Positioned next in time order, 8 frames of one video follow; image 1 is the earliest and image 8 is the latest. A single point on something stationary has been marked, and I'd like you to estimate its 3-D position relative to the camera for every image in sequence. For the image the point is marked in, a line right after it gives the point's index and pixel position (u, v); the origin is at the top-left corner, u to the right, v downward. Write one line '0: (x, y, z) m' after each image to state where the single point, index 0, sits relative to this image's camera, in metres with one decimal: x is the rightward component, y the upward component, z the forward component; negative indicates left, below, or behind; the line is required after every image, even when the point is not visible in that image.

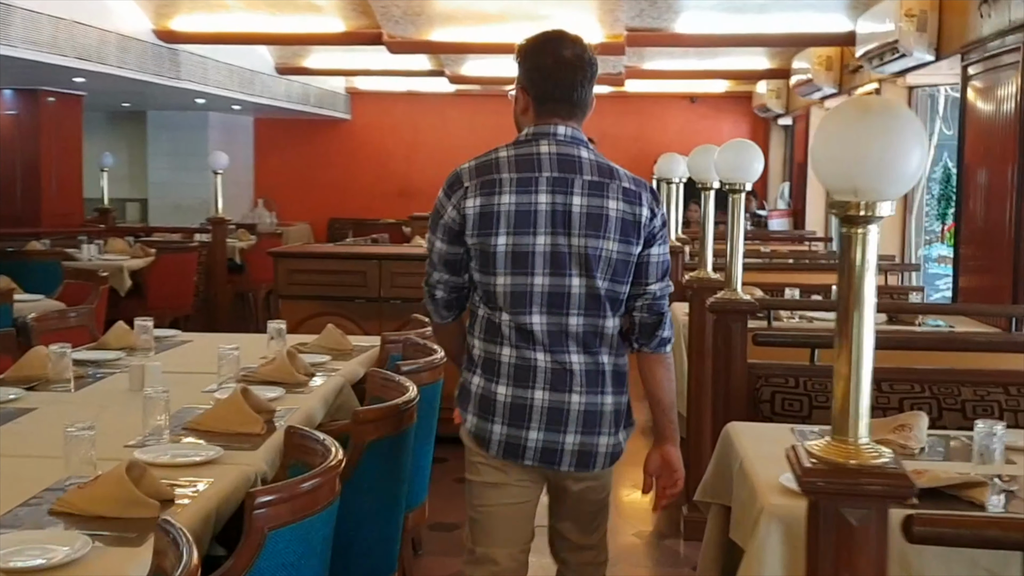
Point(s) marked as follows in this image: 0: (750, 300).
0: (+0.7, 0.0, +3.2) m
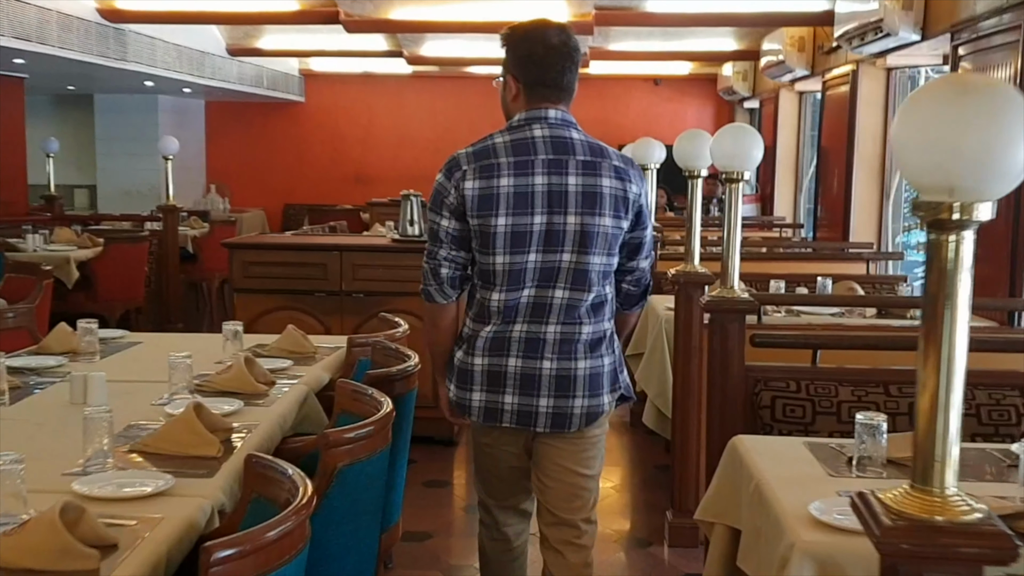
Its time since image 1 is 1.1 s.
0: (+0.6, 0.0, +3.0) m
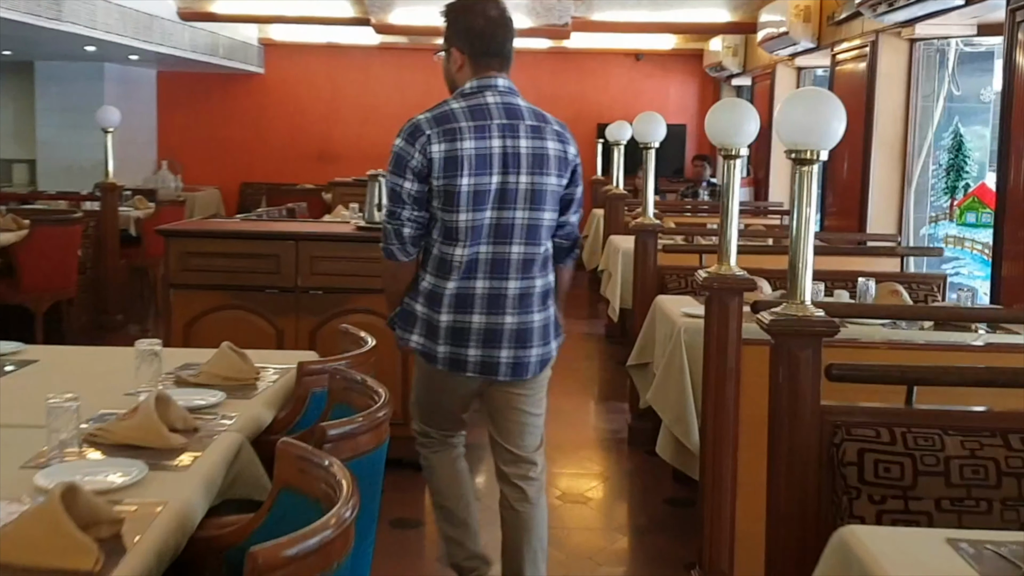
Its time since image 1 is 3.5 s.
0: (+0.6, -0.1, +2.3) m
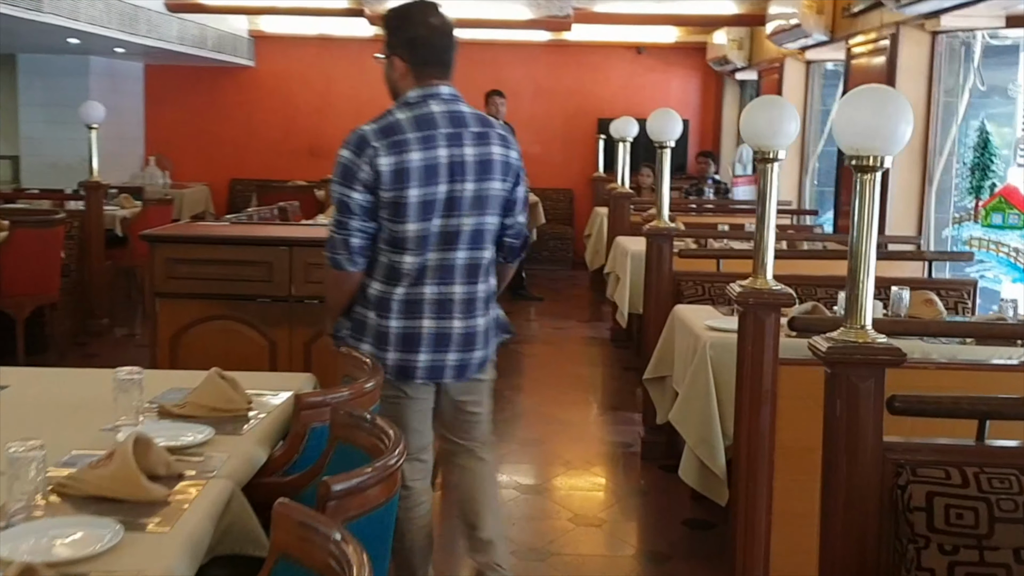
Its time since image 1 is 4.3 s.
0: (+0.7, -0.1, +2.0) m
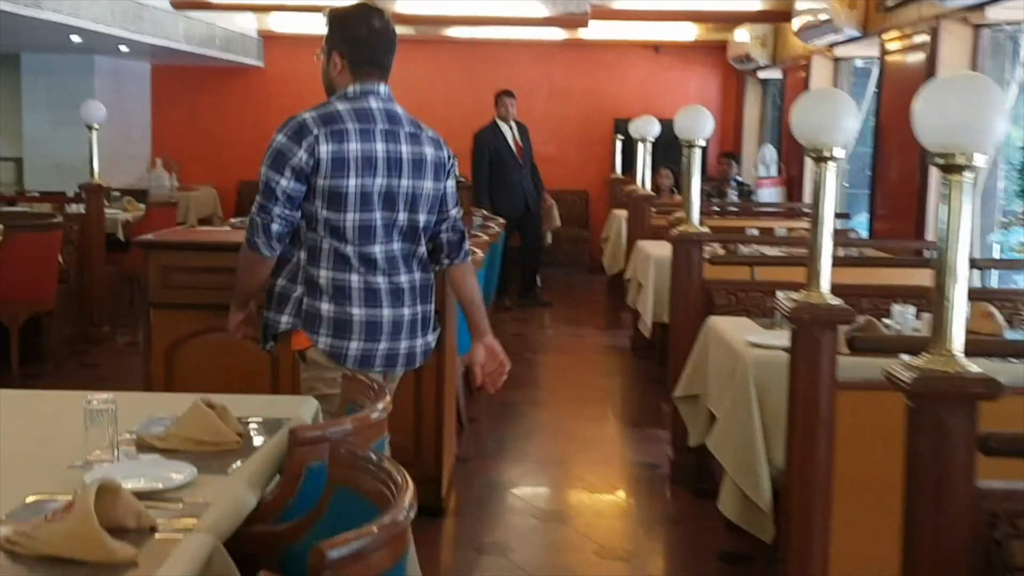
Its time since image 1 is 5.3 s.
0: (+0.7, -0.1, +1.8) m
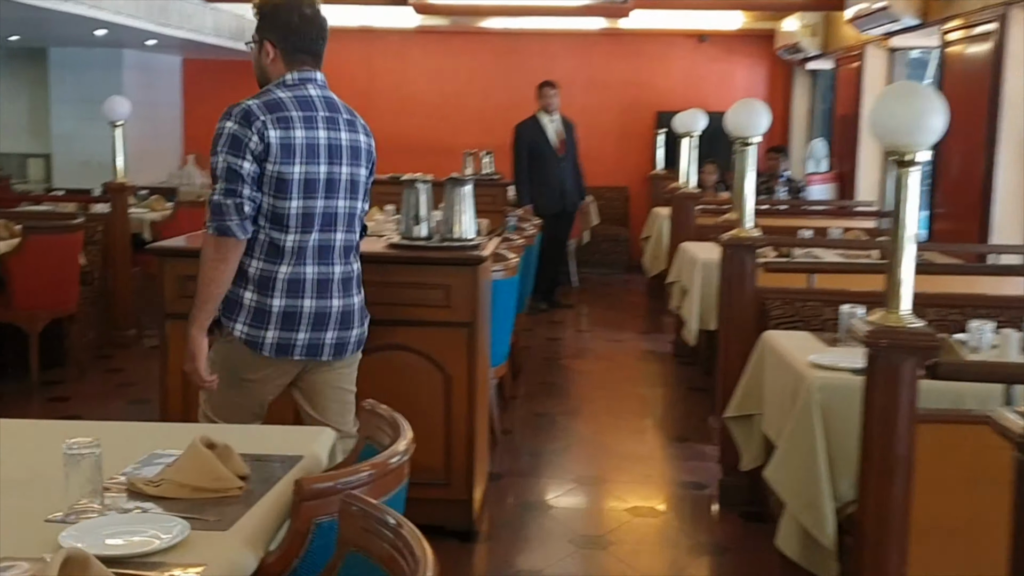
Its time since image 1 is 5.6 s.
0: (+0.8, -0.2, +1.5) m
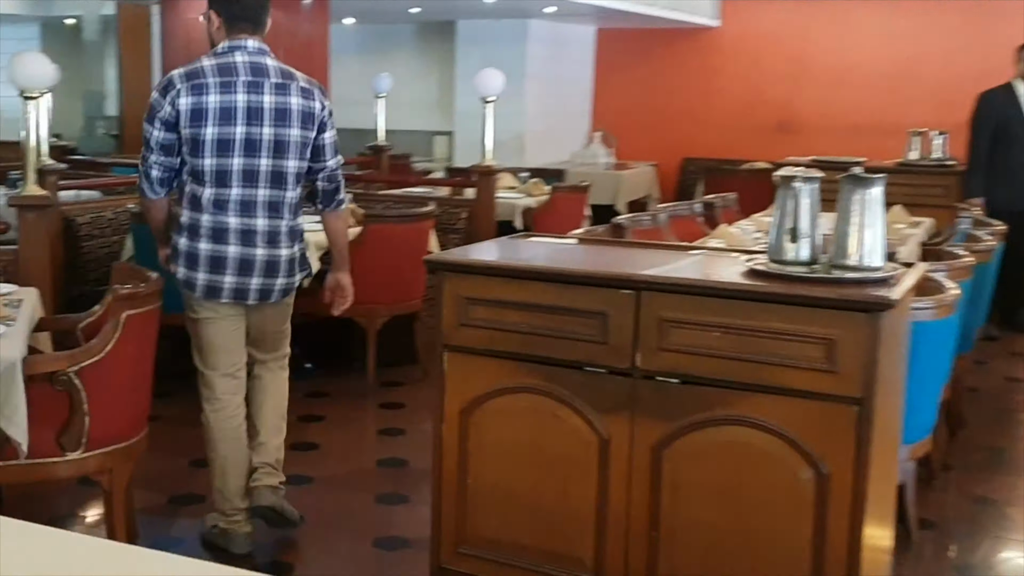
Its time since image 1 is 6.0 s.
0: (+0.8, -0.4, +0.1) m
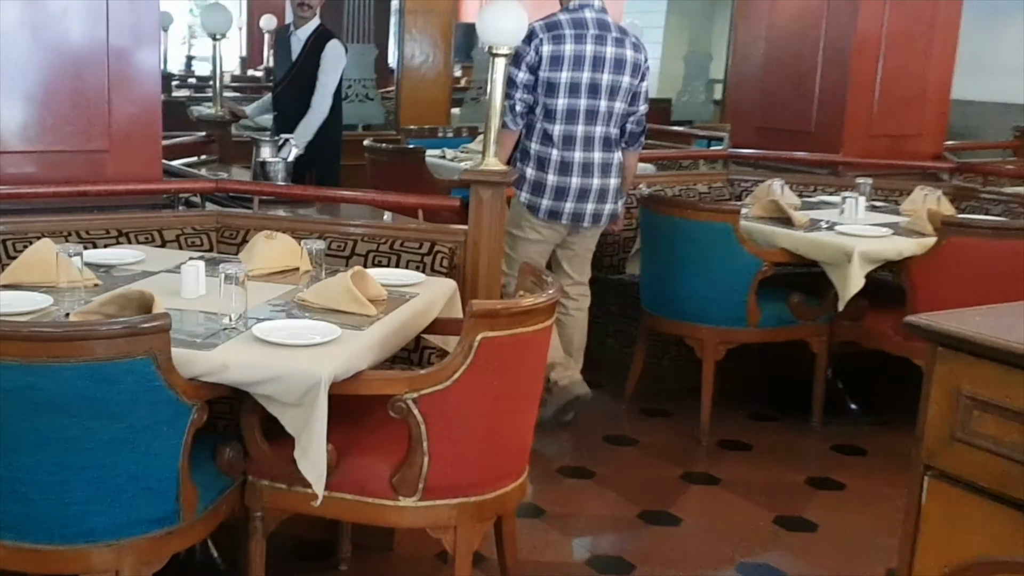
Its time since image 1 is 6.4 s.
0: (-0.4, -0.4, -0.4) m
